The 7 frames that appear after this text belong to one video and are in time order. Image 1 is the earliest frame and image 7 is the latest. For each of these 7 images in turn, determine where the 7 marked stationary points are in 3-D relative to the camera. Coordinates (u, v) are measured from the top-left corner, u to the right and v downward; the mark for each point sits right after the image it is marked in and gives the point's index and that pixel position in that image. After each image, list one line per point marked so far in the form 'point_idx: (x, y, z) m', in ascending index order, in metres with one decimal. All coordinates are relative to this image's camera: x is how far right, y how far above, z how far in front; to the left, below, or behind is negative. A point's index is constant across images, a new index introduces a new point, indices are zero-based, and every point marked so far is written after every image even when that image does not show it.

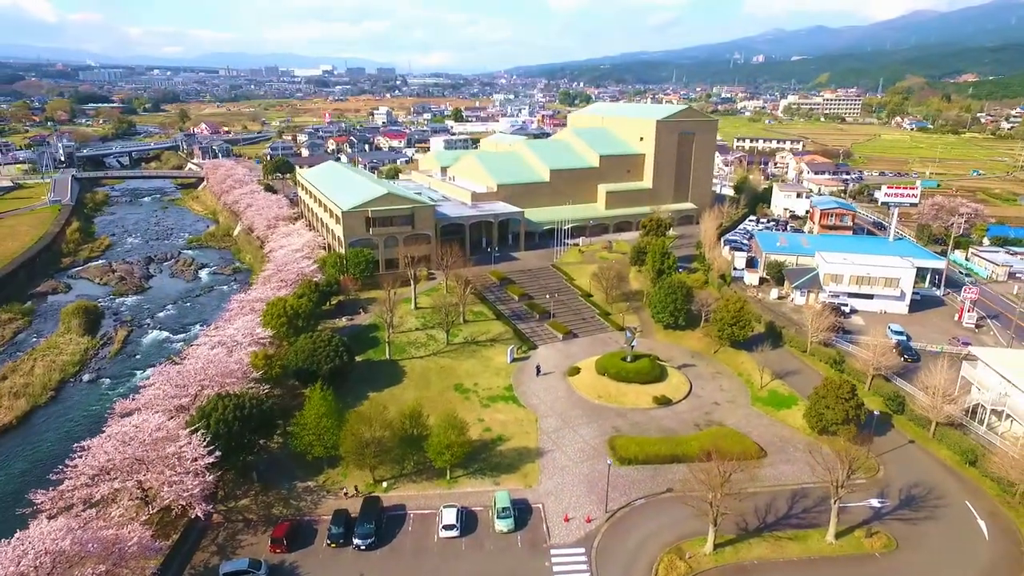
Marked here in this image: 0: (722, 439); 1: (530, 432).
0: (+6.4, -4.6, +18.4) m
1: (+0.6, -4.7, +19.6) m
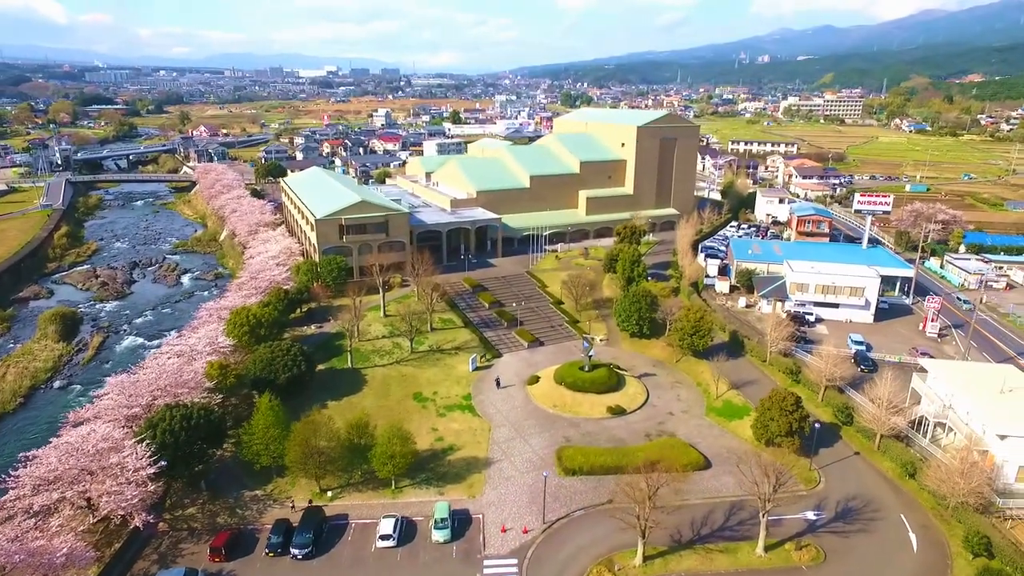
0: (+4.8, -5.0, +18.6) m
1: (-1.0, -5.0, +19.8) m
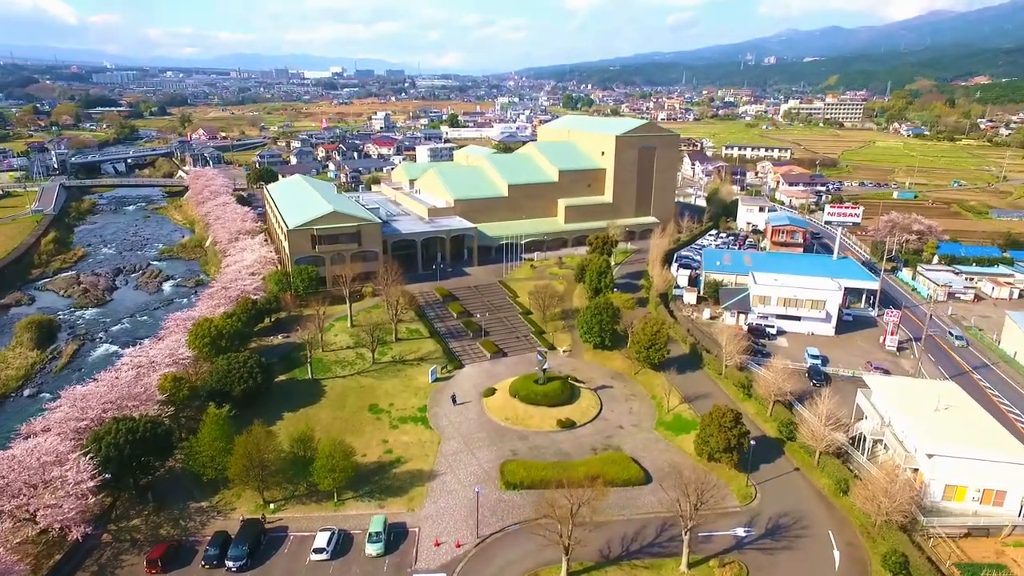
0: (+3.1, -5.5, +18.9) m
1: (-2.8, -5.5, +20.2) m
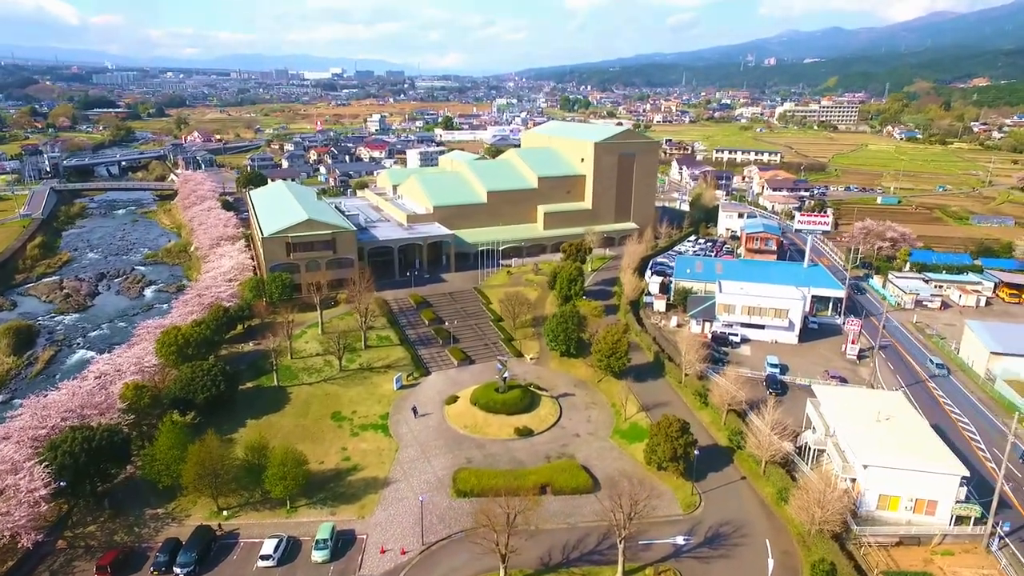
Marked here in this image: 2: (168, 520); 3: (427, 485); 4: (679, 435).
0: (+1.5, -5.9, +19.3) m
1: (-4.3, -5.9, +20.6) m
2: (-10.2, -6.9, +17.8) m
3: (-2.7, -6.3, +19.3) m
4: (+5.2, -4.6, +19.0) m
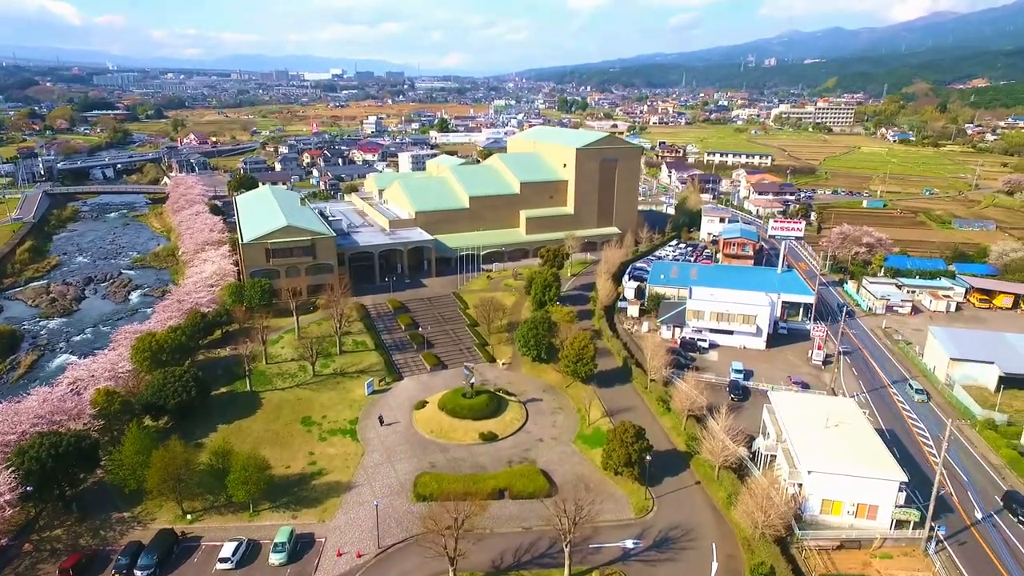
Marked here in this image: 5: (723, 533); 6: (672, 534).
0: (+0.2, -6.2, +19.7) m
1: (-5.7, -6.2, +21.1) m
2: (-11.5, -7.2, +18.3) m
3: (-4.0, -6.6, +19.7) m
4: (+3.9, -4.9, +19.4) m
5: (+6.2, -7.2, +17.7) m
6: (+4.7, -7.2, +17.7) m
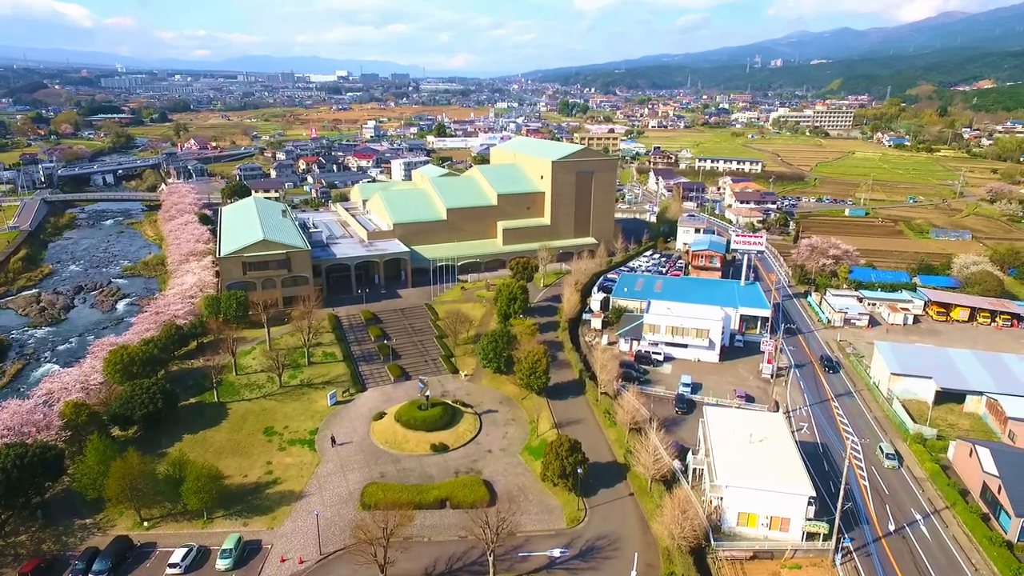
0: (-1.8, -6.9, +20.8) m
1: (-7.6, -6.9, +22.2) m
2: (-13.5, -7.8, +19.4) m
3: (-6.1, -7.3, +20.8) m
4: (+1.9, -5.6, +20.4) m
5: (+4.2, -7.9, +18.7) m
6: (+2.7, -7.9, +18.7) m
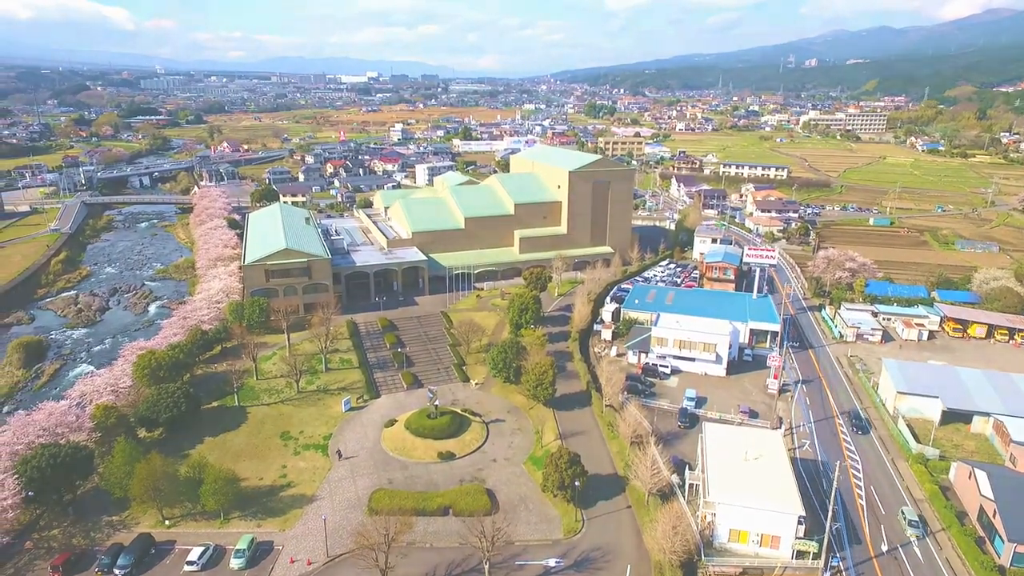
0: (-1.8, -7.5, +21.6) m
1: (-7.6, -7.4, +23.3) m
2: (-13.5, -8.2, +20.8) m
3: (-6.0, -7.8, +21.8) m
4: (+1.9, -6.2, +21.1) m
5: (+4.1, -8.6, +19.2) m
6: (+2.6, -8.6, +19.3) m
